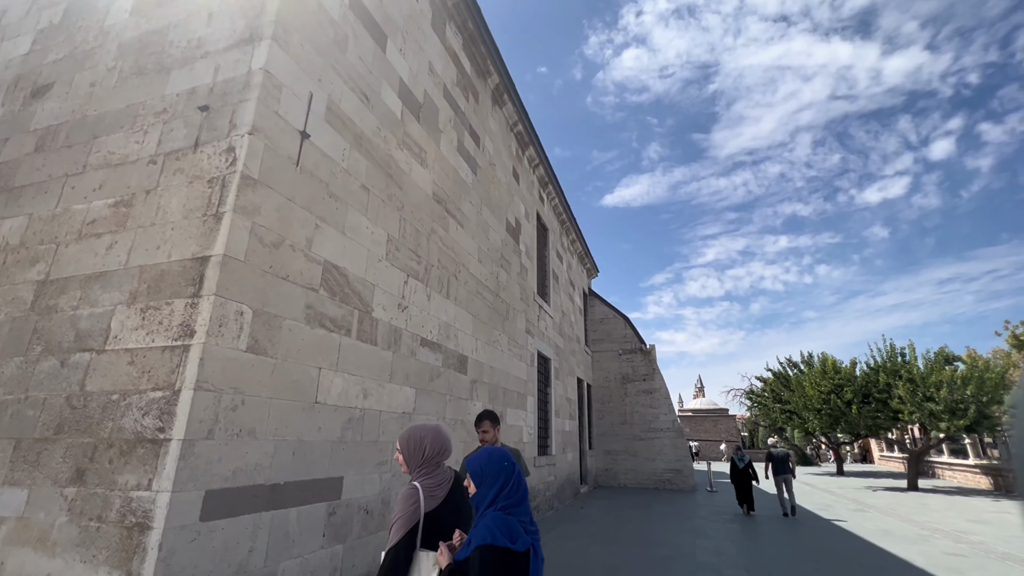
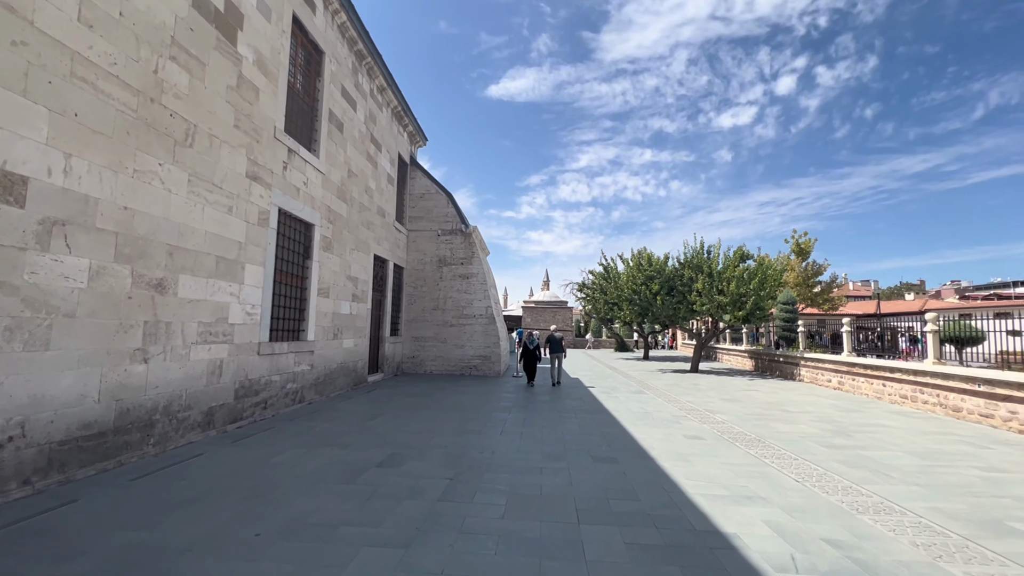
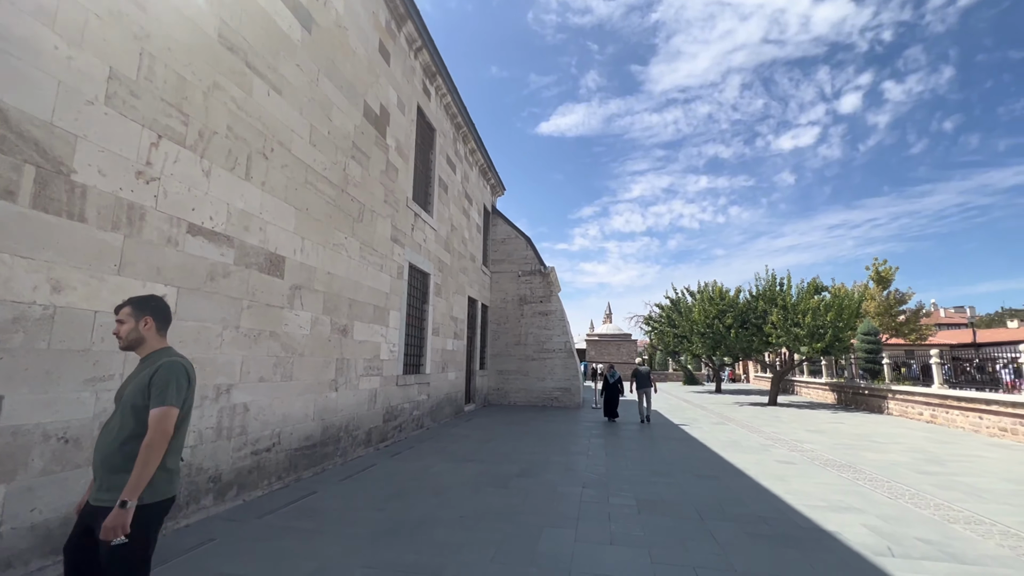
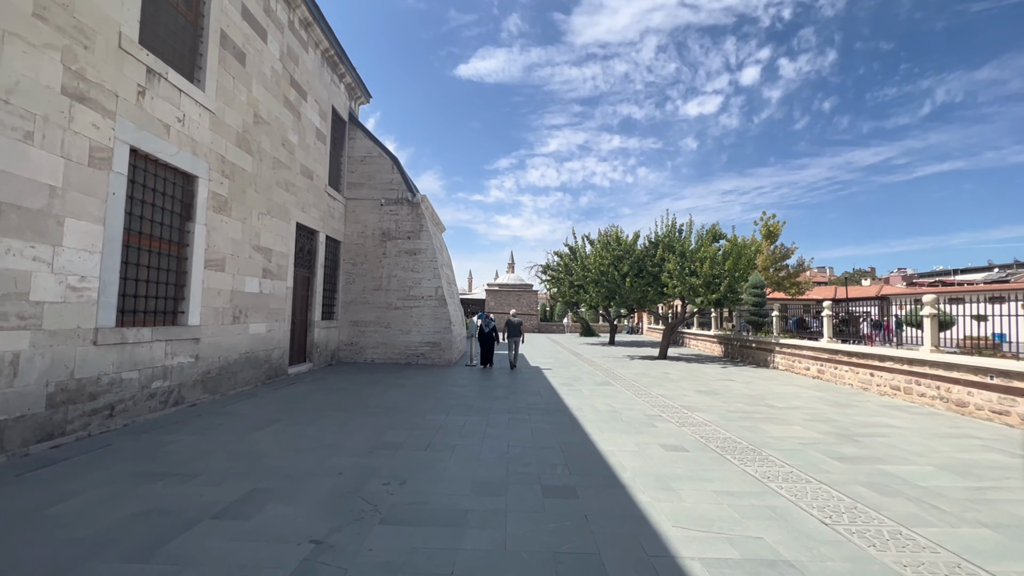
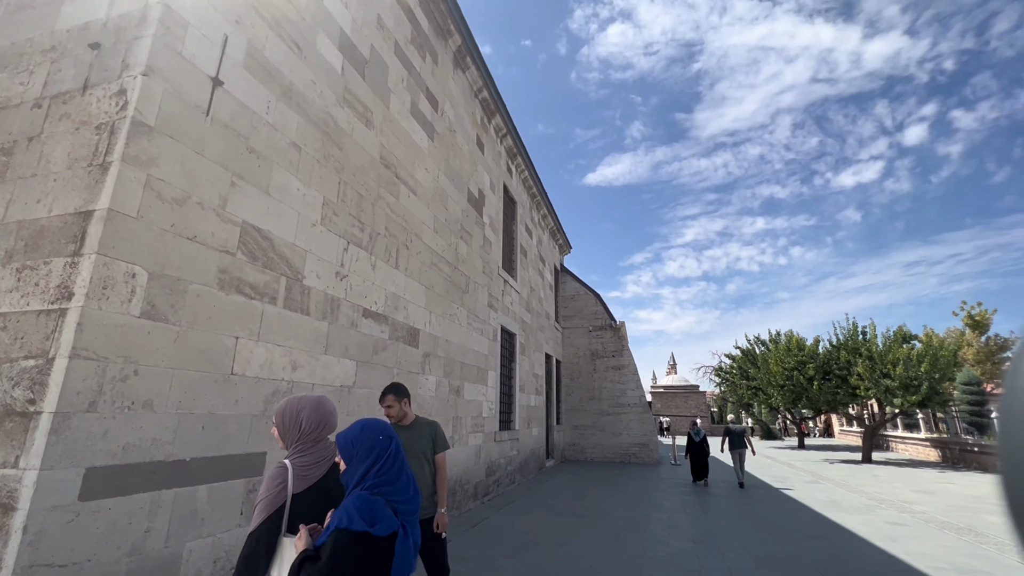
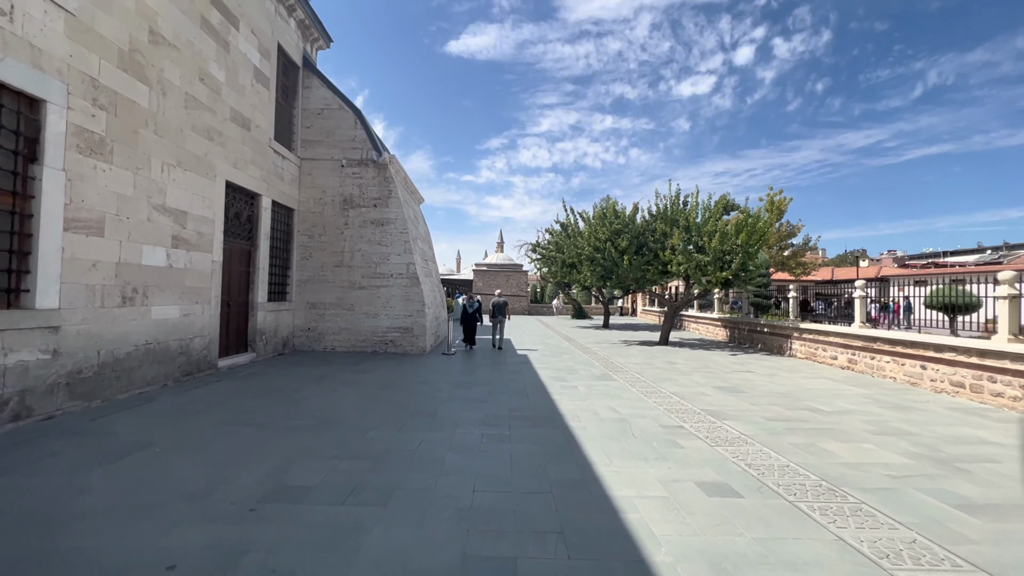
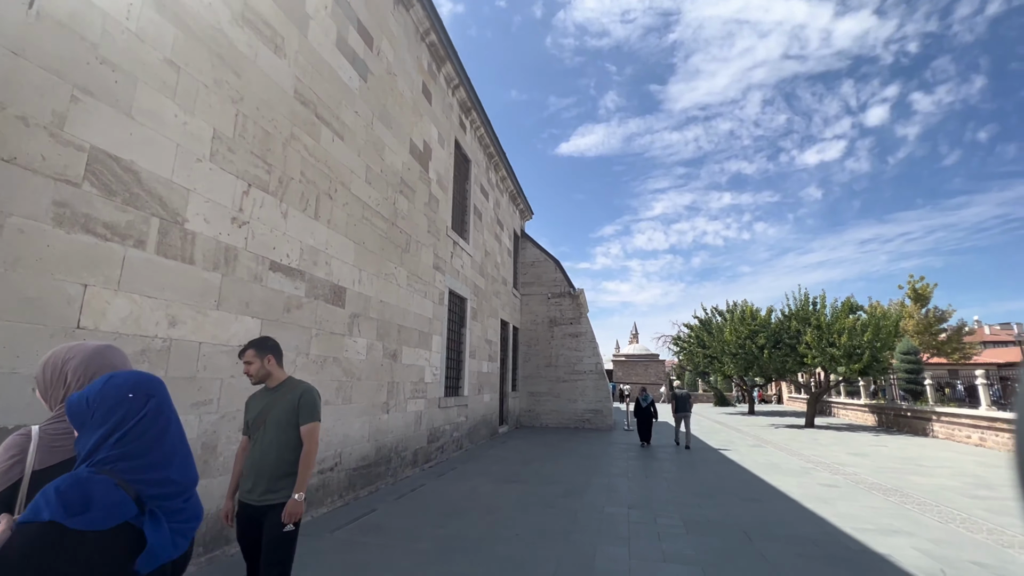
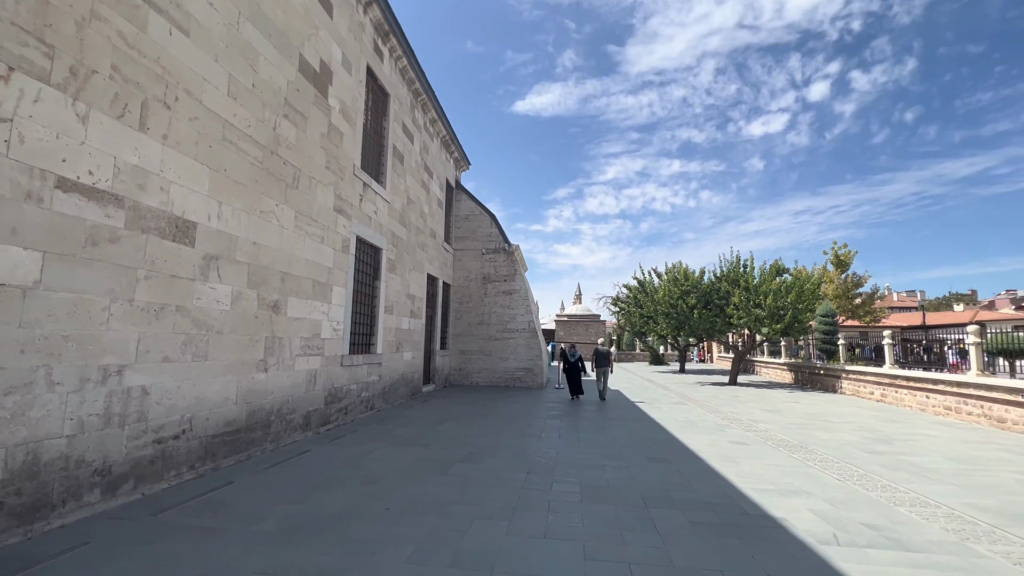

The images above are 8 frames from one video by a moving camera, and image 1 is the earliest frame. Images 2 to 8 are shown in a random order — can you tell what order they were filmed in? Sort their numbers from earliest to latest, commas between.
5, 7, 3, 8, 2, 4, 6
